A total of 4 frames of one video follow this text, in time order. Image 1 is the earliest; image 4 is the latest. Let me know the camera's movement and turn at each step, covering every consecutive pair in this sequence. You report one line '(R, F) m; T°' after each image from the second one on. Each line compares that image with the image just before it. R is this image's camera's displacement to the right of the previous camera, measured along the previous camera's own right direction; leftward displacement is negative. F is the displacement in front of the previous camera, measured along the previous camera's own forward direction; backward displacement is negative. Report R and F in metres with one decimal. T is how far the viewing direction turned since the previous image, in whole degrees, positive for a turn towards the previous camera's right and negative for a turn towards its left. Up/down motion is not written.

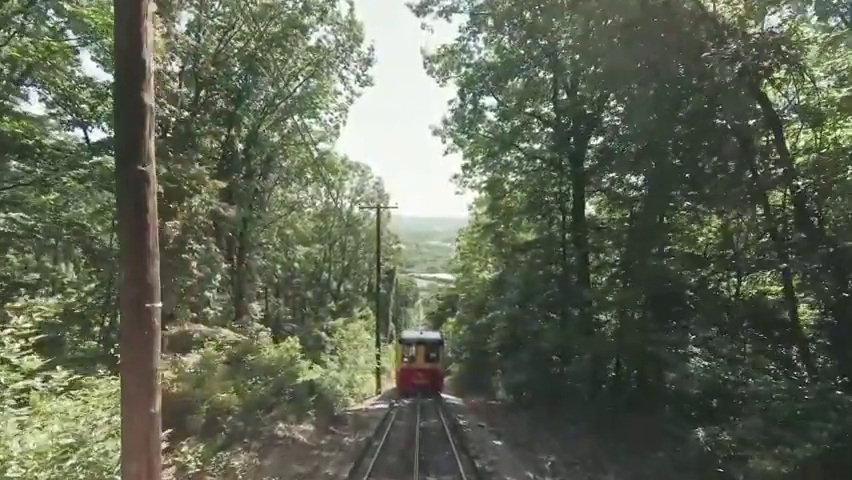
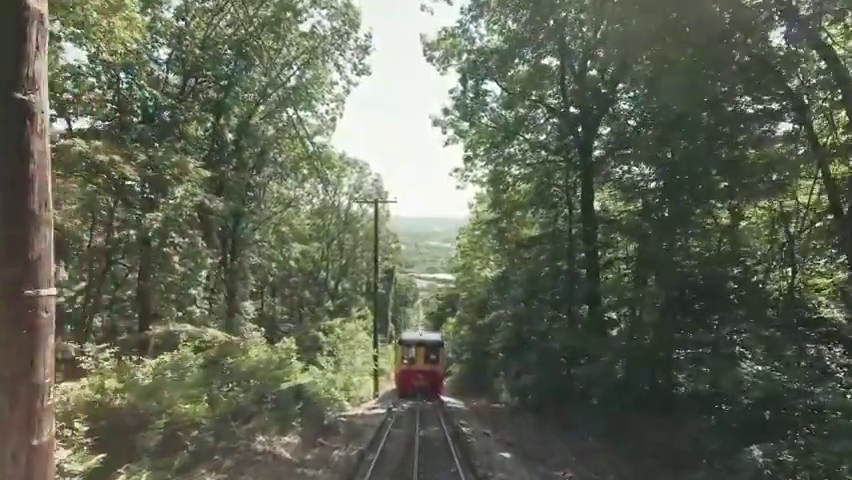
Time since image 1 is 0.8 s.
(0.0, +1.2) m; 0°
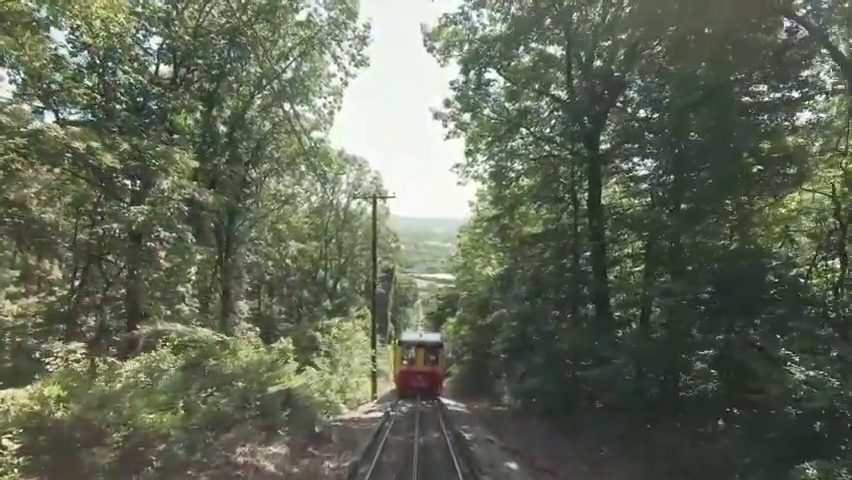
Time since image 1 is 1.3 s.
(0.0, +0.8) m; 0°
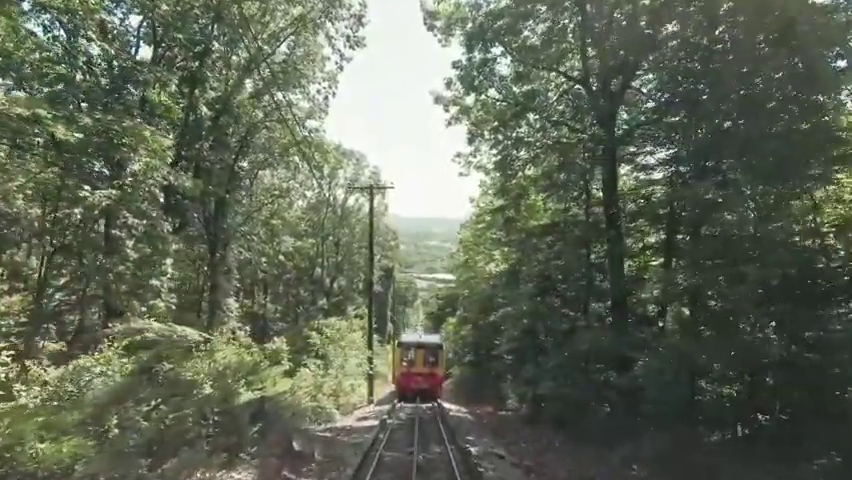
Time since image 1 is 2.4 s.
(0.0, +1.6) m; 0°
